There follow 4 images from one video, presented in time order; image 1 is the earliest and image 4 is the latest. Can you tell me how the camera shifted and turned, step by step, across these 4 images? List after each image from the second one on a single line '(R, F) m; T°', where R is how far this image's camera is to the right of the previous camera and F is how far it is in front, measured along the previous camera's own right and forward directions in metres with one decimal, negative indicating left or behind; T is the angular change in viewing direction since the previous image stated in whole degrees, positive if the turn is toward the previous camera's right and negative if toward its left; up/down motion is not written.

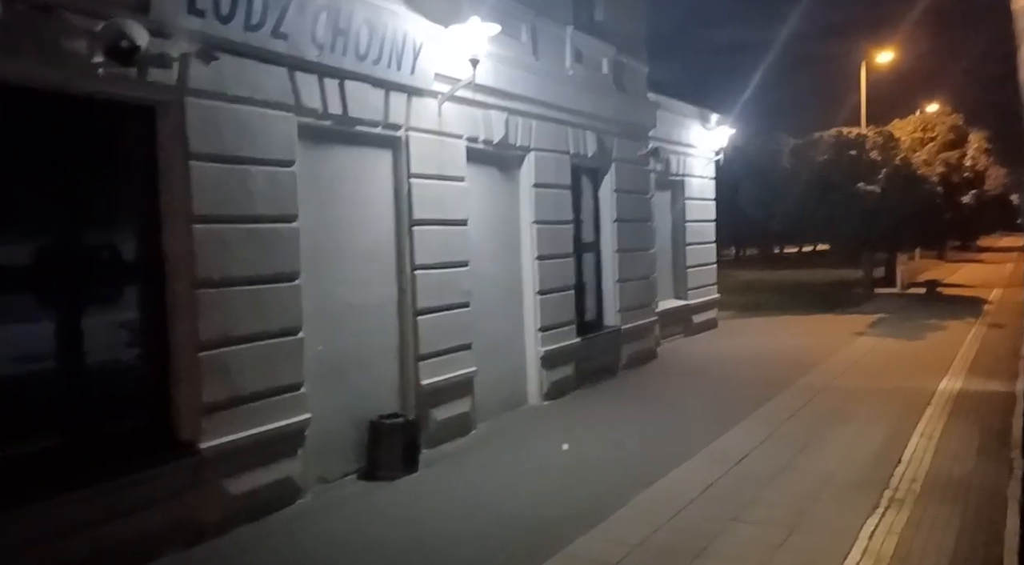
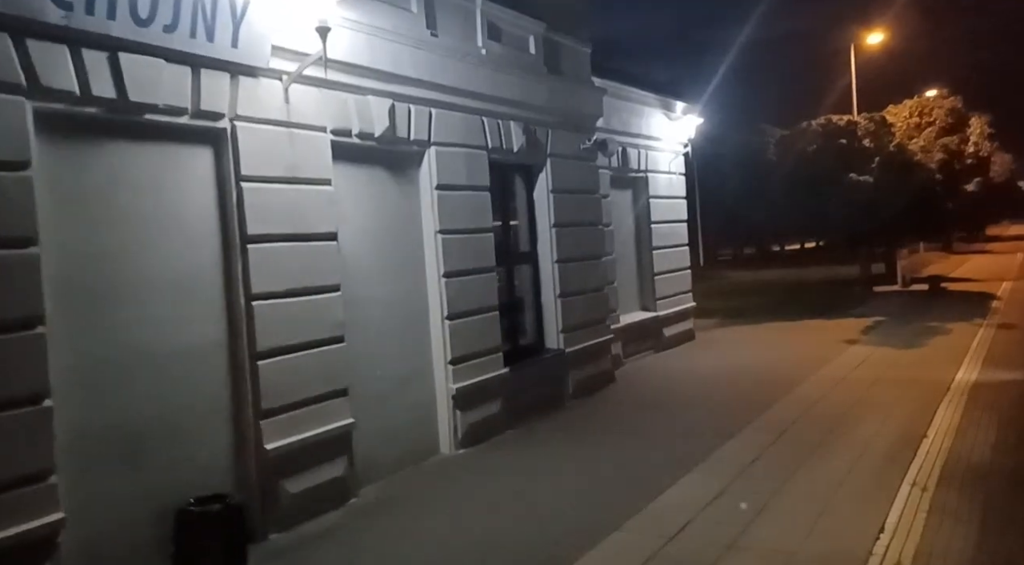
(+1.0, +1.6) m; 0°
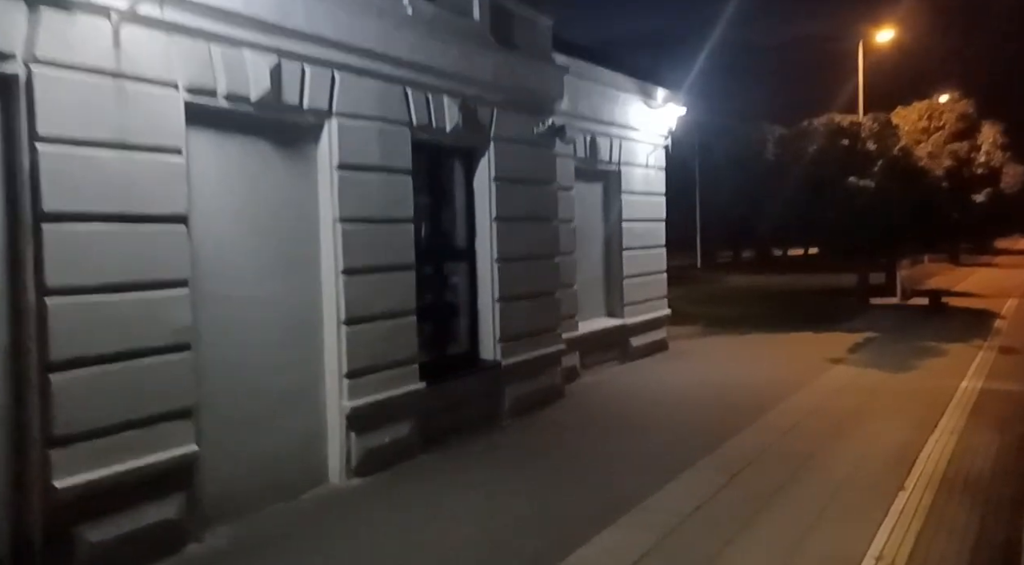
(+0.8, +1.2) m; 0°
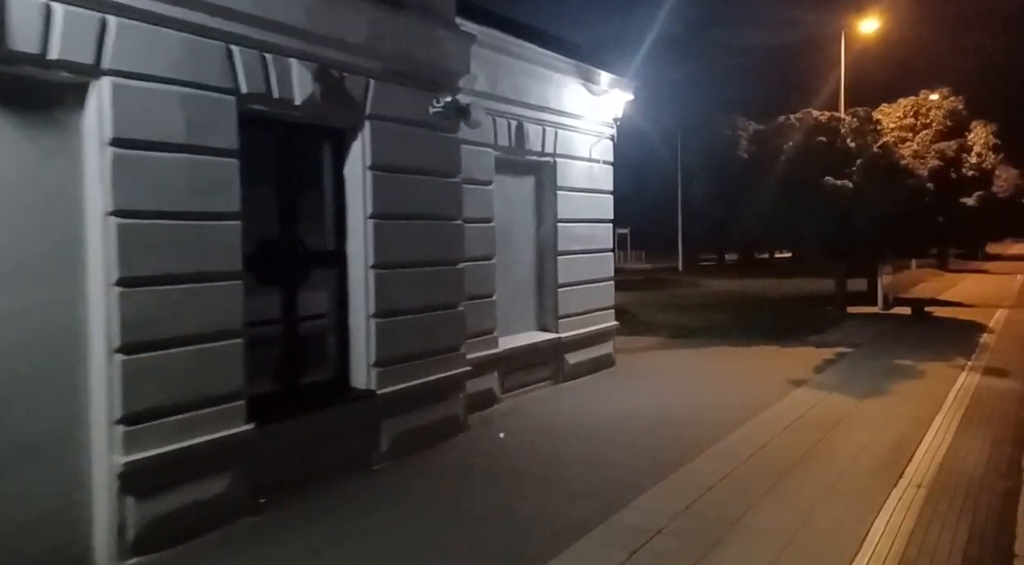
(+1.0, +1.5) m; +1°
